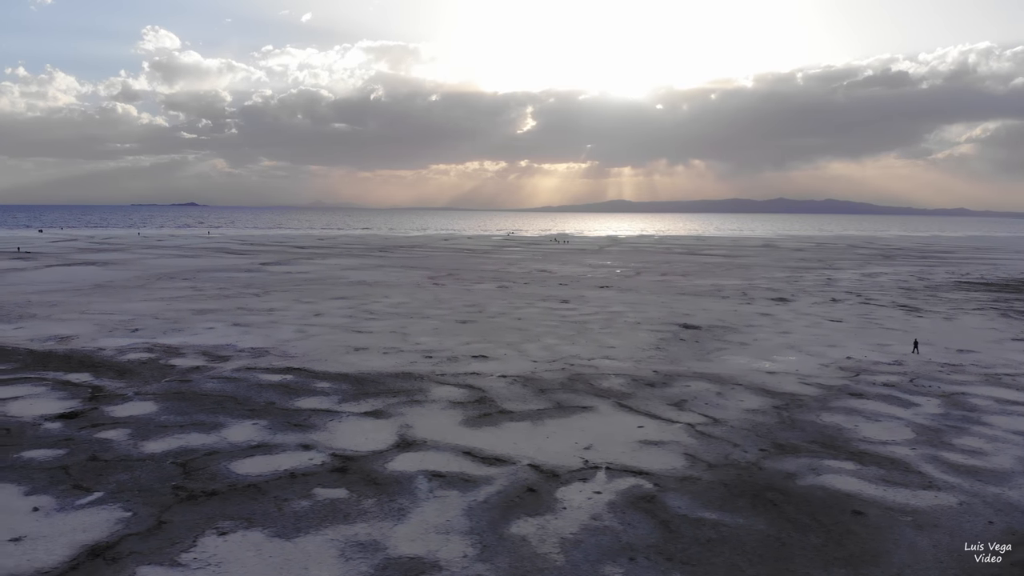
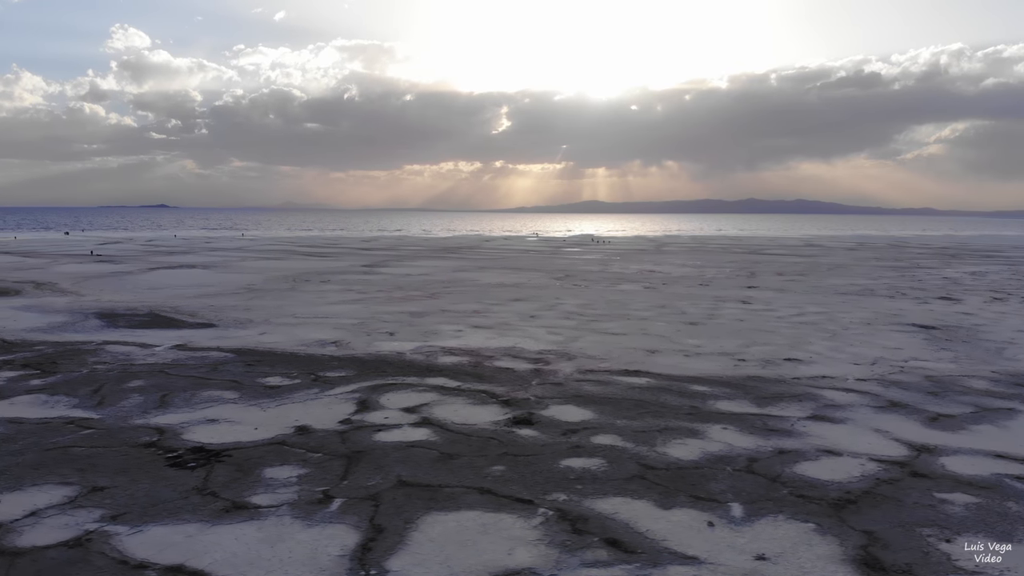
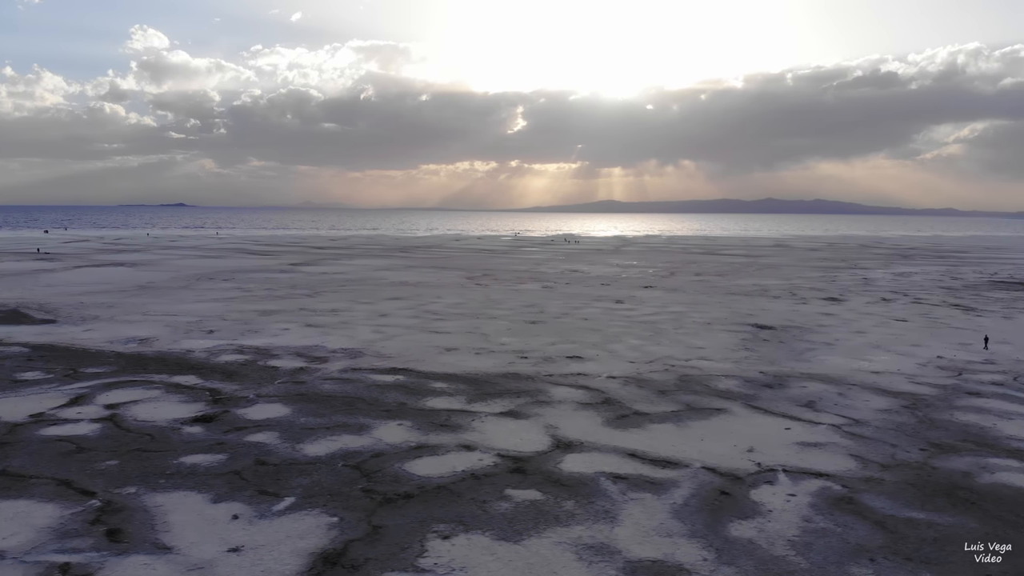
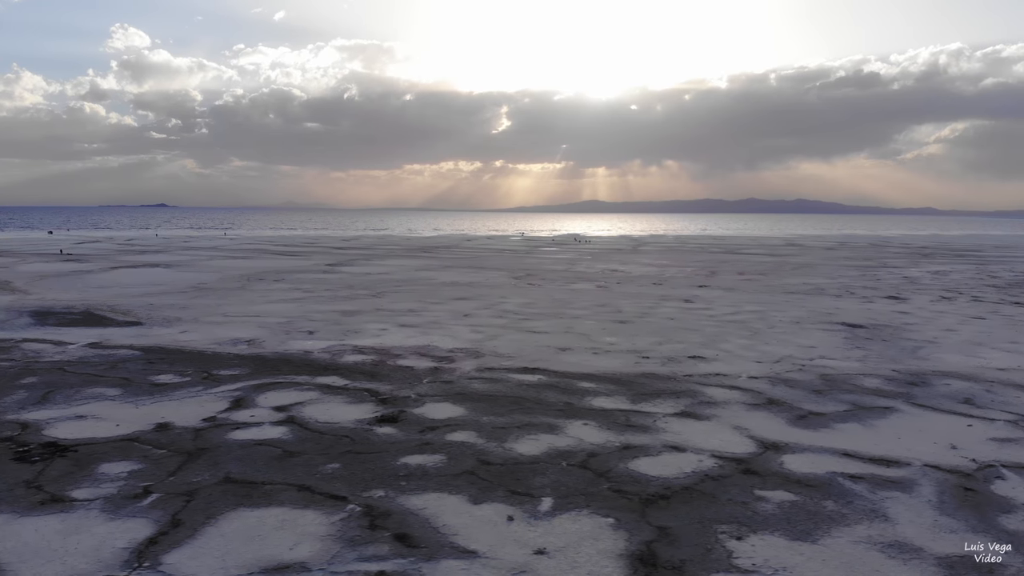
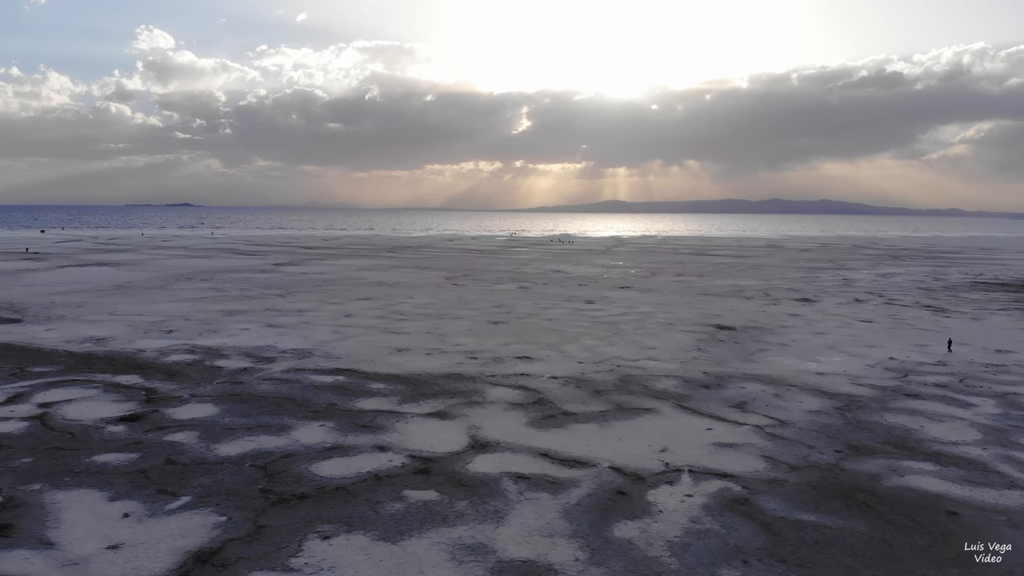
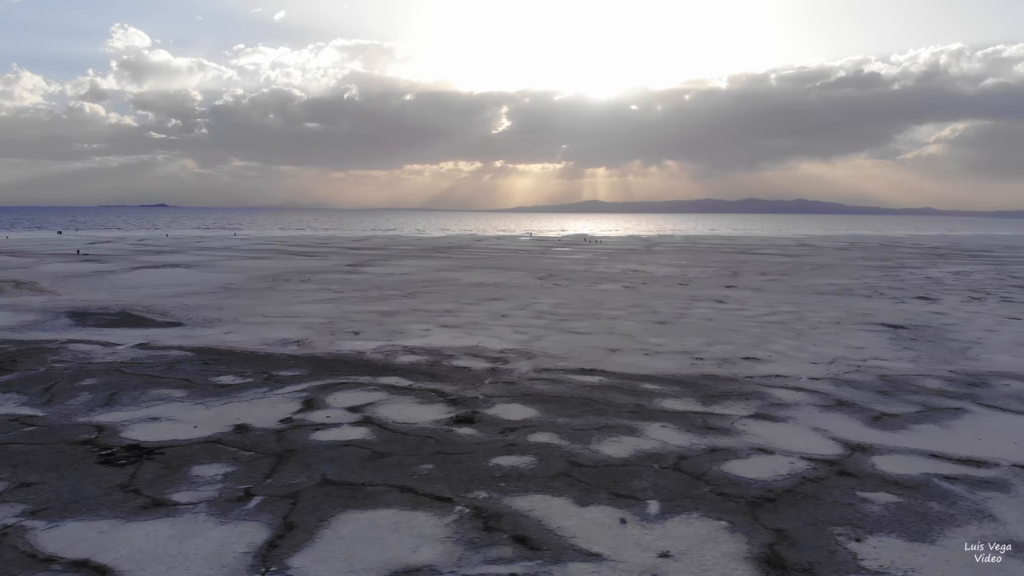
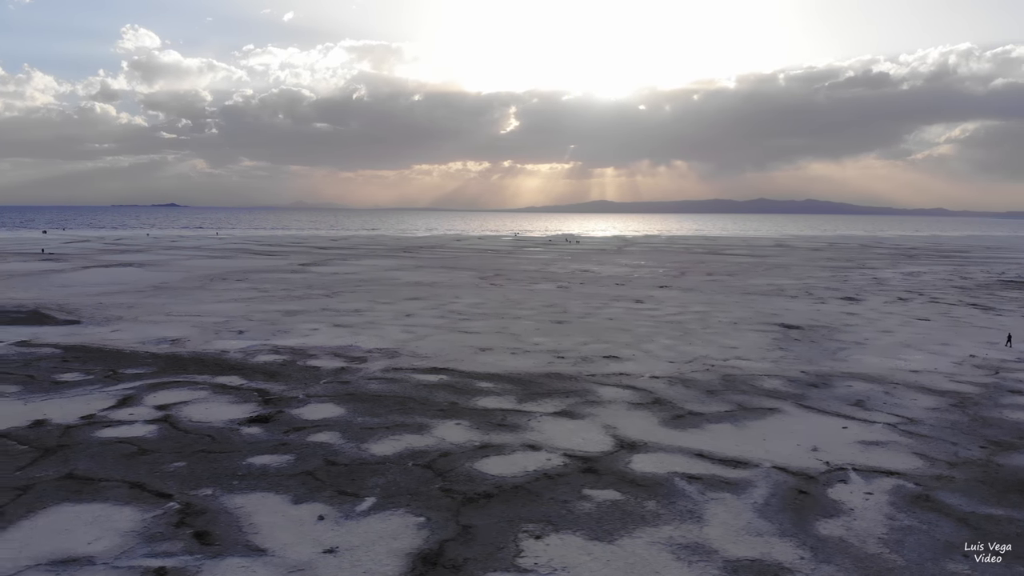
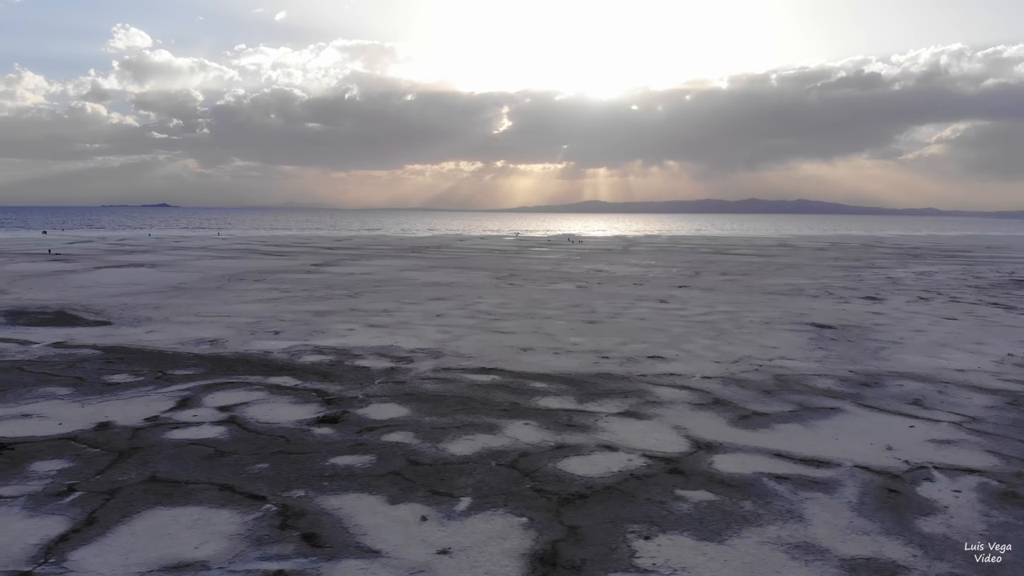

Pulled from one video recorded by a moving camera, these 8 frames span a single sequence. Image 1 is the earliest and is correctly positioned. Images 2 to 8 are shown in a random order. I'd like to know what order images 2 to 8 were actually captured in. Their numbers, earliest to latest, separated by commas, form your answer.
5, 3, 7, 8, 4, 6, 2
